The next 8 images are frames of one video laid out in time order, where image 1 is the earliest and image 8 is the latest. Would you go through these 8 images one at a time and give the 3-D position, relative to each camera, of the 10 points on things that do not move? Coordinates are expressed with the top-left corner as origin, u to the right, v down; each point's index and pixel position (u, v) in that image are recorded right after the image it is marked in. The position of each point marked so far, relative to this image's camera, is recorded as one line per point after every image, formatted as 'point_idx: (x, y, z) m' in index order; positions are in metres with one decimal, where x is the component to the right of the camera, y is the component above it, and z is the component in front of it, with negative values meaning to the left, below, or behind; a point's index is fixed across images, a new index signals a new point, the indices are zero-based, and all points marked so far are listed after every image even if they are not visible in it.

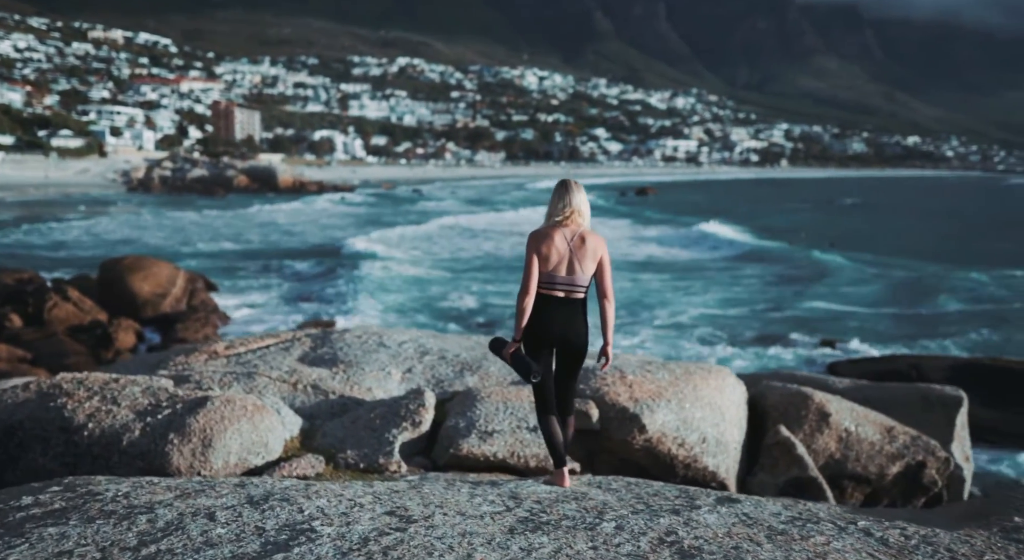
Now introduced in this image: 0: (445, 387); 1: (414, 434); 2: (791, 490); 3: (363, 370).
0: (-0.5, -0.7, +5.9) m
1: (-0.6, -0.9, +5.1) m
2: (+1.9, -1.4, +5.9) m
3: (-1.1, -0.6, +6.2) m
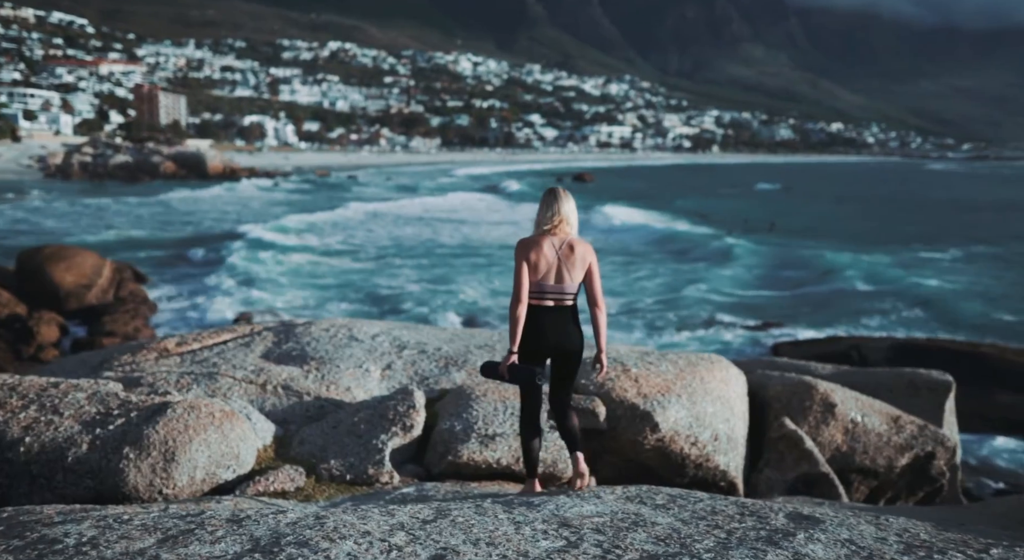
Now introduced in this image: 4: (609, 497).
0: (-0.5, -0.7, +5.4) m
1: (-0.6, -0.8, +4.6) m
2: (+1.8, -1.3, +5.6) m
3: (-1.1, -0.6, +5.6) m
4: (+0.4, -0.8, +3.3) m
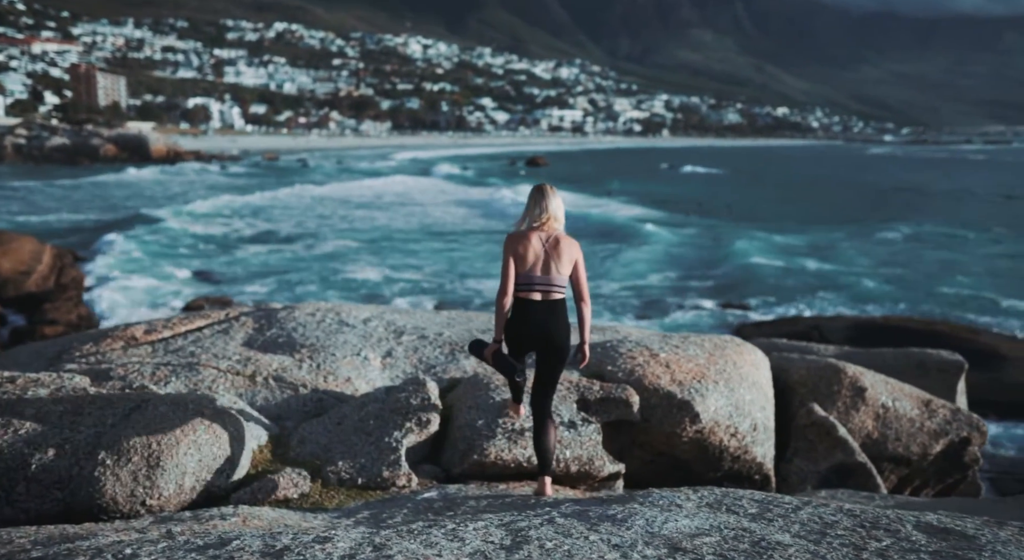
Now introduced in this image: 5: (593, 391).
0: (-0.4, -0.5, +4.9) m
1: (-0.4, -0.7, +4.1) m
2: (+1.9, -1.2, +5.2) m
3: (-1.0, -0.4, +5.1) m
4: (+0.6, -0.7, +2.8) m
5: (+0.4, -0.6, +4.4) m
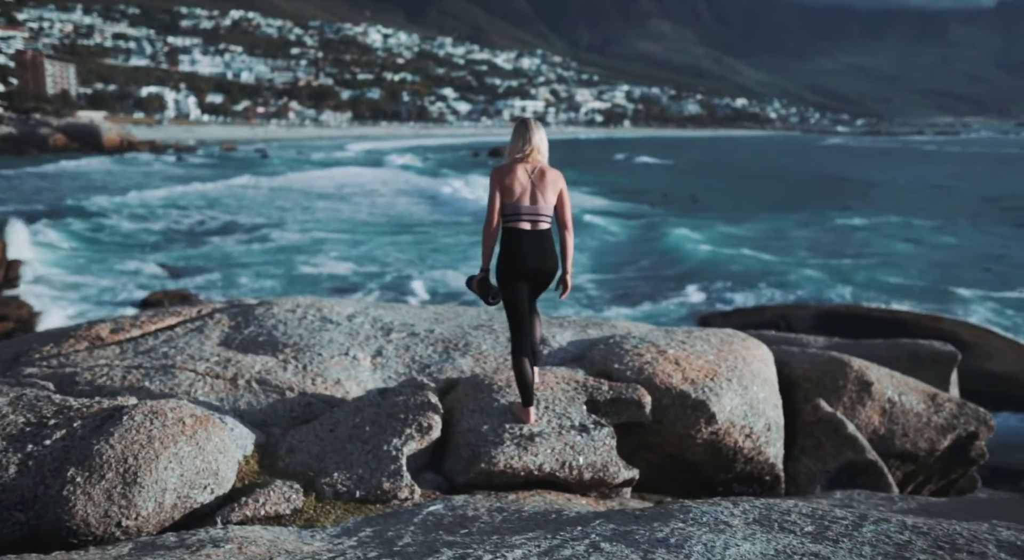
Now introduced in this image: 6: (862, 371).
0: (-0.4, -0.5, +4.6) m
1: (-0.4, -0.7, +3.8) m
2: (+1.9, -1.1, +5.0) m
3: (-1.1, -0.4, +4.7) m
4: (+0.7, -0.7, +2.6) m
5: (+0.4, -0.5, +4.1) m
6: (+2.2, -0.6, +5.4) m
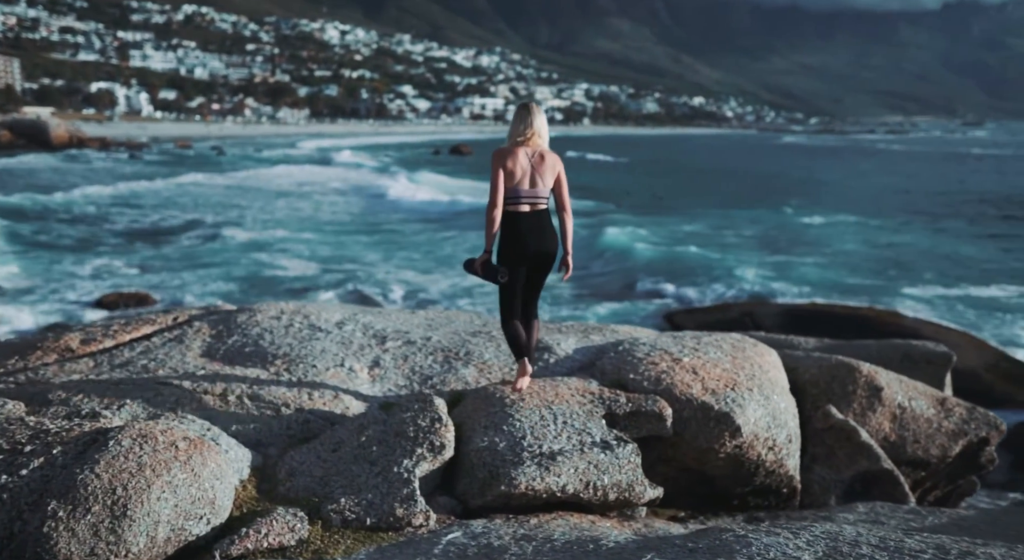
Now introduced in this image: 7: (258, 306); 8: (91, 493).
0: (-0.4, -0.5, +4.3) m
1: (-0.3, -0.7, +3.5) m
2: (+1.9, -1.2, +4.8) m
3: (-1.0, -0.4, +4.4) m
4: (+0.8, -0.7, +2.4) m
5: (+0.5, -0.6, +3.9) m
6: (+2.2, -0.6, +5.3) m
7: (-1.7, -0.2, +5.8) m
8: (-1.4, -0.7, +3.0) m
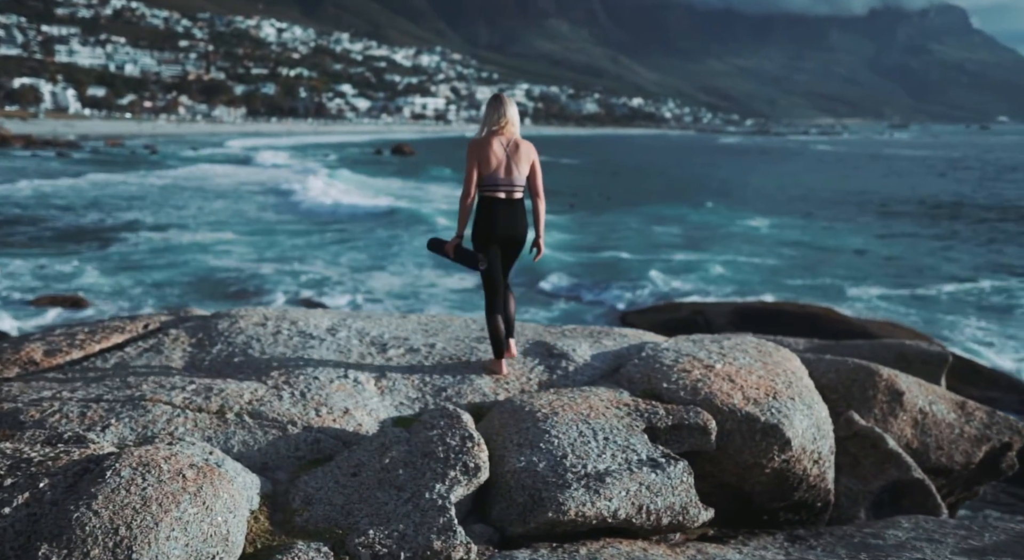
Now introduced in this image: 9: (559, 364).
0: (-0.3, -0.5, +4.0) m
1: (-0.2, -0.8, +3.2) m
2: (+2.0, -1.2, +4.6) m
3: (-0.9, -0.5, +4.0) m
4: (+1.0, -0.7, +2.1) m
5: (+0.6, -0.6, +3.6) m
6: (+2.2, -0.6, +5.1) m
7: (-1.7, -0.2, +5.3) m
8: (-1.2, -0.7, +2.5) m
9: (+0.2, -0.4, +4.4) m
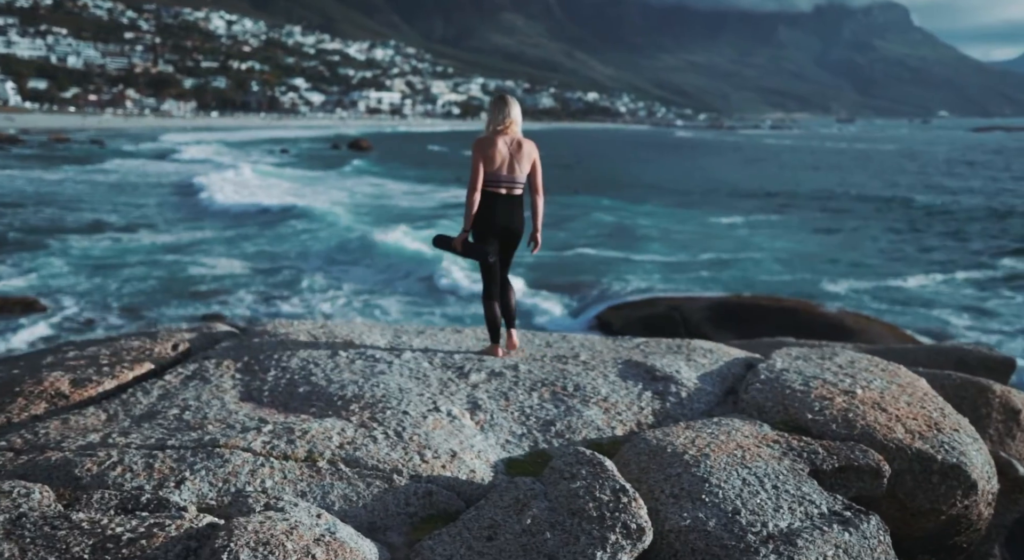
0: (+0.2, -0.6, +3.5) m
1: (+0.4, -0.8, +2.7) m
2: (+2.5, -1.2, +4.3) m
3: (-0.4, -0.5, +3.5) m
4: (+1.6, -0.8, +1.6) m
5: (+1.1, -0.6, +3.1) m
6: (+2.7, -0.6, +4.7) m
7: (-1.3, -0.3, +4.7) m
8: (-0.7, -0.8, +2.0) m
9: (+0.7, -0.5, +3.9) m
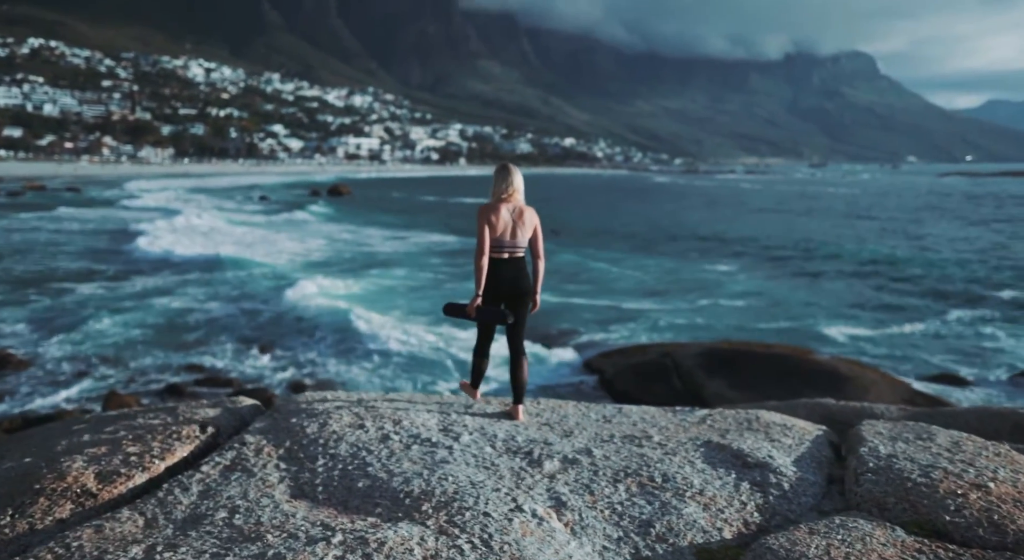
0: (+0.6, -0.9, +3.1) m
1: (+0.7, -1.1, +2.3) m
2: (+2.8, -1.5, +3.9) m
3: (-0.1, -0.8, +3.1) m
4: (+2.0, -1.0, +1.3) m
5: (+1.5, -0.9, +2.7) m
6: (+3.0, -1.0, +4.4) m
7: (-1.0, -0.7, +4.3) m
8: (-0.3, -1.1, +1.6) m
9: (+1.0, -0.8, +3.5) m
